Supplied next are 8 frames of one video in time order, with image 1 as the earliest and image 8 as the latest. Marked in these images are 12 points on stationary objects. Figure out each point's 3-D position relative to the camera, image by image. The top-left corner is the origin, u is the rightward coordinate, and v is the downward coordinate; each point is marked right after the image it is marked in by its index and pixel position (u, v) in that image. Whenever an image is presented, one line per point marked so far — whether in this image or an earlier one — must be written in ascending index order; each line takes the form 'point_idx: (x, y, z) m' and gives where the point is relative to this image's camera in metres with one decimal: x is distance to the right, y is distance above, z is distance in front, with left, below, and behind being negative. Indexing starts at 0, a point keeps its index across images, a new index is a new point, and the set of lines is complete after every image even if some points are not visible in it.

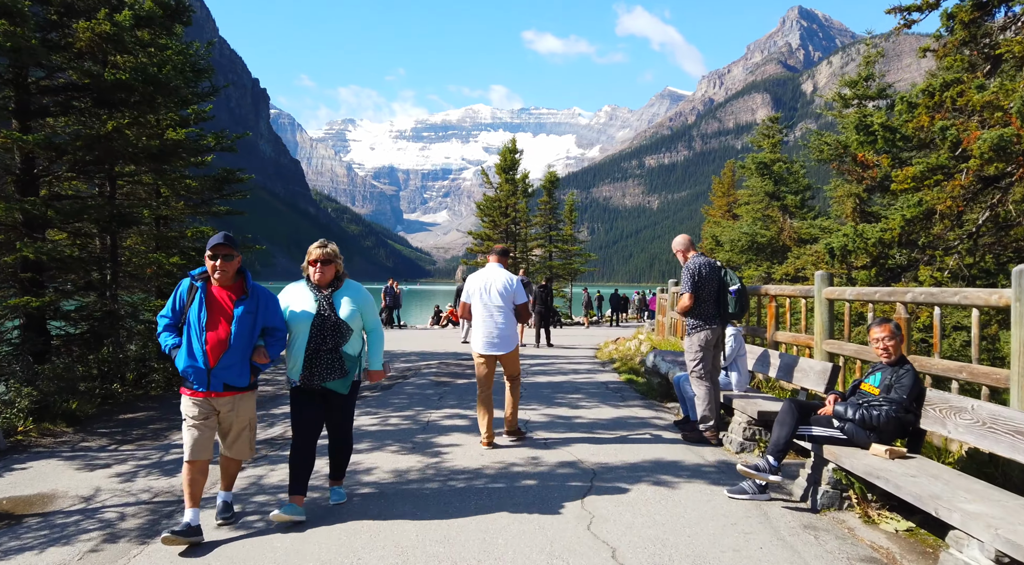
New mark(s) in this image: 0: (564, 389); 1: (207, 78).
0: (+0.9, -1.7, +12.6) m
1: (-6.9, +4.6, +17.7) m
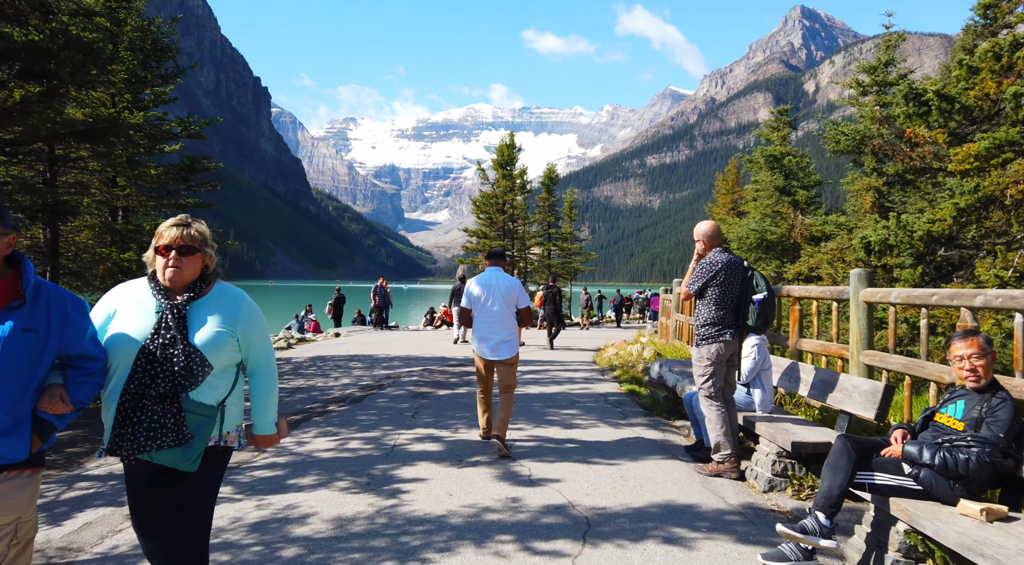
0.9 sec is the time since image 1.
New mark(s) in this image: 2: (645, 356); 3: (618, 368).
0: (+0.7, -1.7, +11.1) m
1: (-7.1, +4.7, +16.2) m
2: (+2.8, -1.6, +16.1) m
3: (+2.1, -1.7, +15.2) m
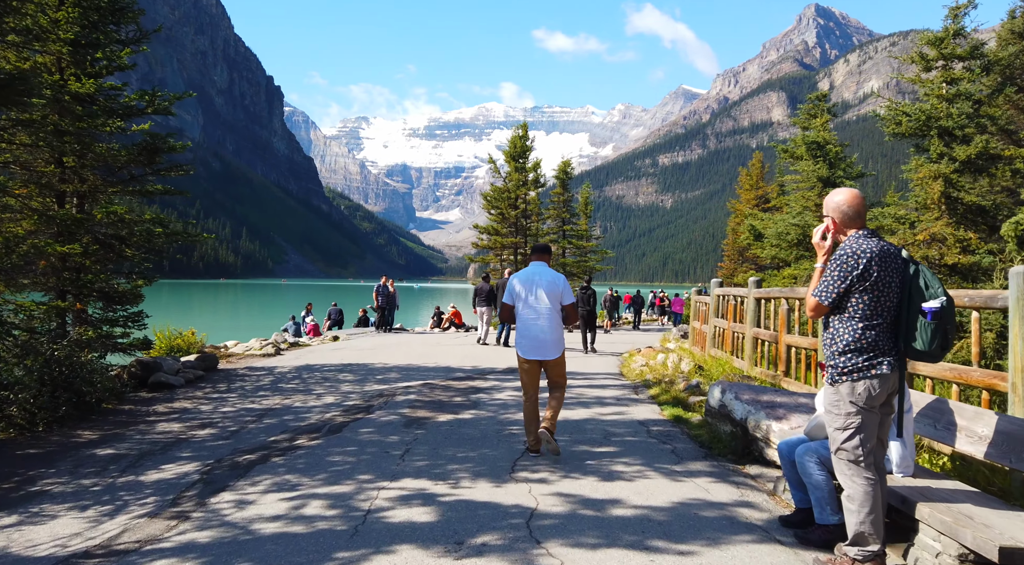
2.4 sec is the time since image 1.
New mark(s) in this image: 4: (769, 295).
0: (+0.9, -1.7, +8.8) m
1: (-6.8, +4.7, +14.0) m
2: (+3.0, -1.6, +13.8) m
3: (+2.3, -1.7, +12.9) m
4: (+4.0, -0.2, +12.1) m
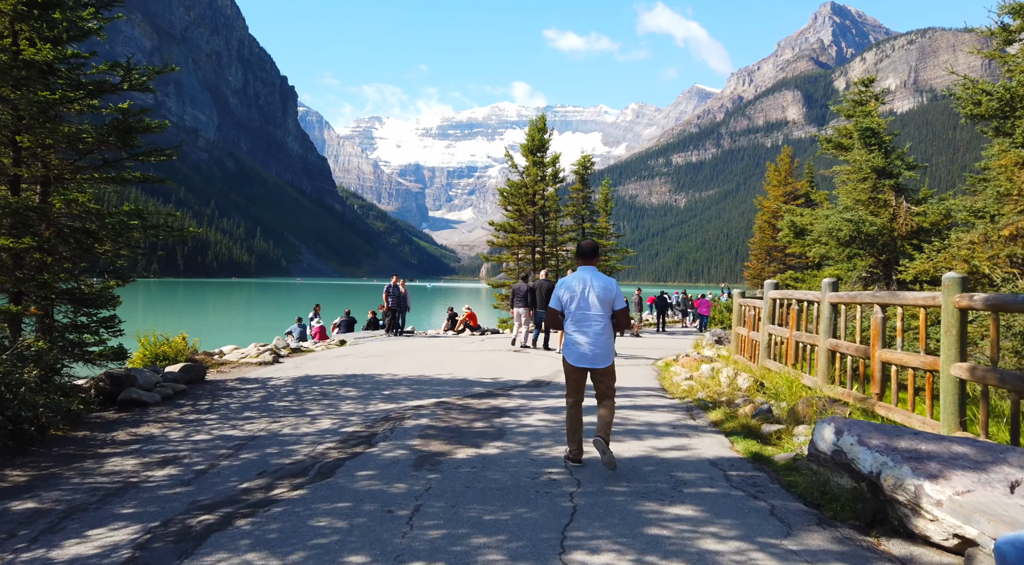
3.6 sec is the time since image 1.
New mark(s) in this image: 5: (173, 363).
0: (+1.2, -1.7, +6.8) m
1: (-6.3, +4.7, +12.1) m
2: (+3.5, -1.6, +11.7) m
3: (+2.8, -1.7, +10.9) m
4: (+4.4, -0.2, +10.0) m
5: (-6.7, -1.6, +15.5) m
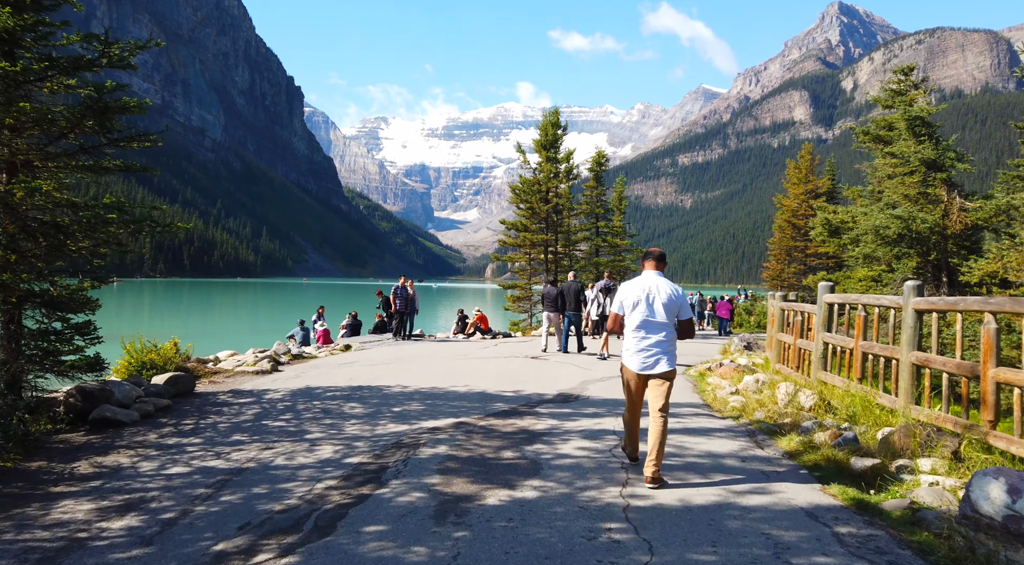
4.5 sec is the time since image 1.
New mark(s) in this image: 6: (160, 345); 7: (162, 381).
0: (+1.6, -1.8, +5.3) m
1: (-5.9, +4.7, +10.6) m
2: (+3.8, -1.6, +10.2) m
3: (+3.1, -1.7, +9.3) m
4: (+4.8, -0.3, +8.5) m
5: (-6.3, -1.6, +14.0) m
6: (-7.1, -1.3, +15.8) m
7: (-5.5, -1.5, +12.3) m
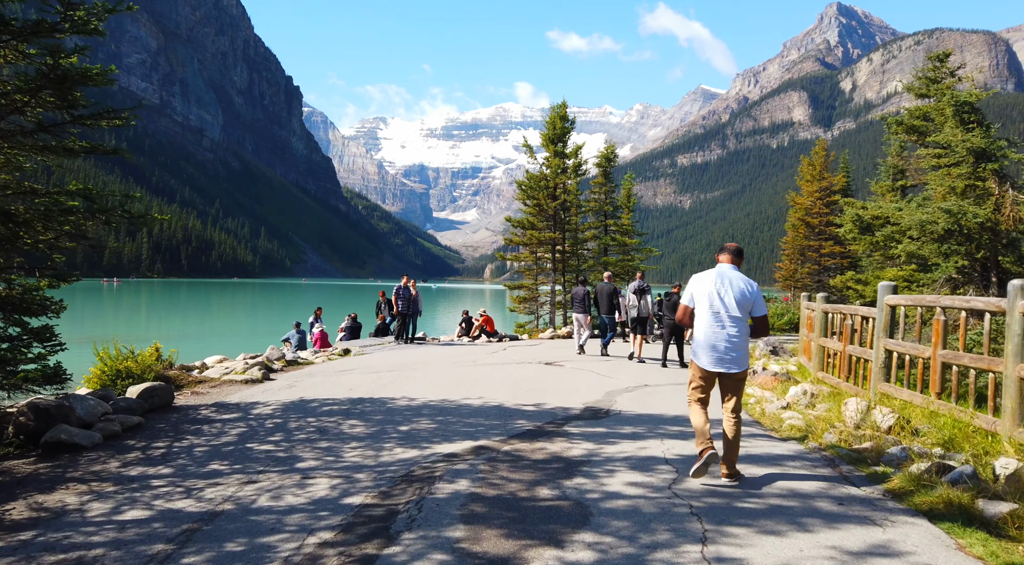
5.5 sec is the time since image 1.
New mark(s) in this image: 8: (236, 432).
0: (+1.9, -1.8, +3.7) m
1: (-5.6, +4.7, +9.1) m
2: (+4.2, -1.6, +8.7) m
3: (+3.4, -1.7, +7.8) m
4: (+5.1, -0.3, +7.0) m
5: (-6.0, -1.6, +12.5) m
6: (-6.8, -1.3, +14.3) m
7: (-5.2, -1.5, +10.8) m
8: (-3.4, -1.8, +9.7) m
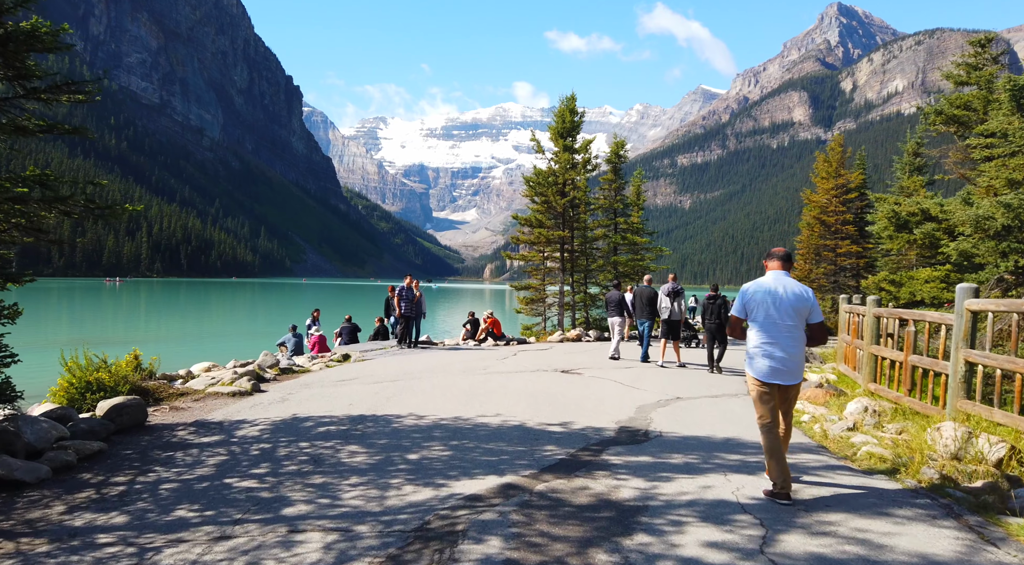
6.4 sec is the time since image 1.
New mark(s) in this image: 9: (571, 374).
0: (+2.2, -1.8, +2.2) m
1: (-5.3, +4.7, +7.6) m
2: (+4.5, -1.7, +7.1) m
3: (+3.8, -1.8, +6.3) m
4: (+5.4, -0.3, +5.4) m
5: (-5.7, -1.6, +11.0) m
6: (-6.5, -1.3, +12.7) m
7: (-4.9, -1.5, +9.3) m
8: (-3.1, -1.9, +8.2) m
9: (+1.2, -1.9, +16.4) m
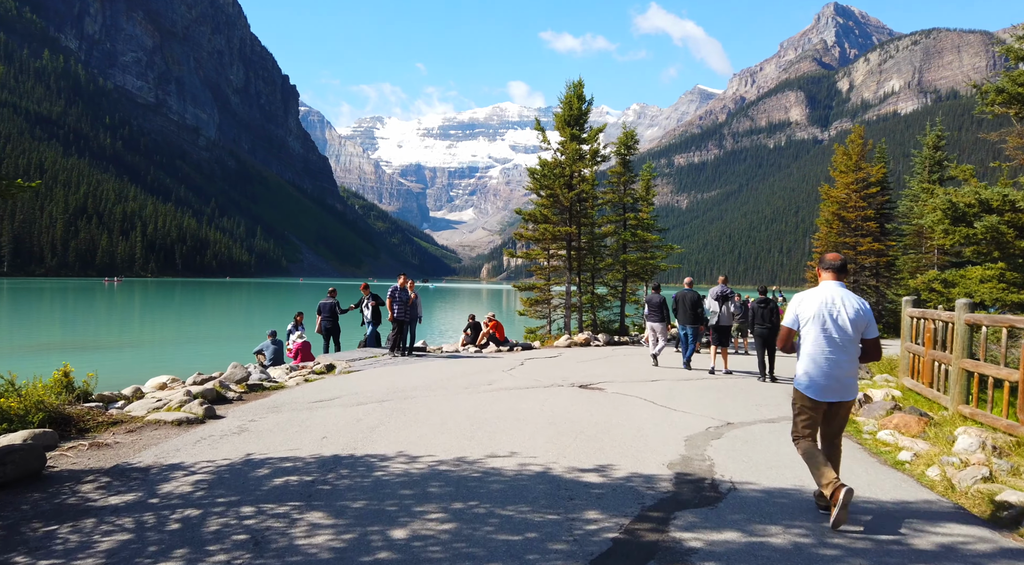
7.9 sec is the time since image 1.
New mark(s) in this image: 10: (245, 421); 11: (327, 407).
0: (+2.4, -1.8, -0.3) m
1: (-5.1, +4.7, +5.1) m
2: (+4.7, -1.7, +4.6) m
3: (+4.0, -1.8, +3.8) m
4: (+5.6, -0.3, +2.9) m
5: (-5.5, -1.6, +8.5) m
6: (-6.3, -1.3, +10.2) m
7: (-4.7, -1.5, +6.7) m
8: (-2.9, -1.9, +5.7) m
9: (+1.4, -1.9, +13.9) m
10: (-3.6, -1.8, +10.4) m
11: (-2.8, -1.9, +11.7) m
